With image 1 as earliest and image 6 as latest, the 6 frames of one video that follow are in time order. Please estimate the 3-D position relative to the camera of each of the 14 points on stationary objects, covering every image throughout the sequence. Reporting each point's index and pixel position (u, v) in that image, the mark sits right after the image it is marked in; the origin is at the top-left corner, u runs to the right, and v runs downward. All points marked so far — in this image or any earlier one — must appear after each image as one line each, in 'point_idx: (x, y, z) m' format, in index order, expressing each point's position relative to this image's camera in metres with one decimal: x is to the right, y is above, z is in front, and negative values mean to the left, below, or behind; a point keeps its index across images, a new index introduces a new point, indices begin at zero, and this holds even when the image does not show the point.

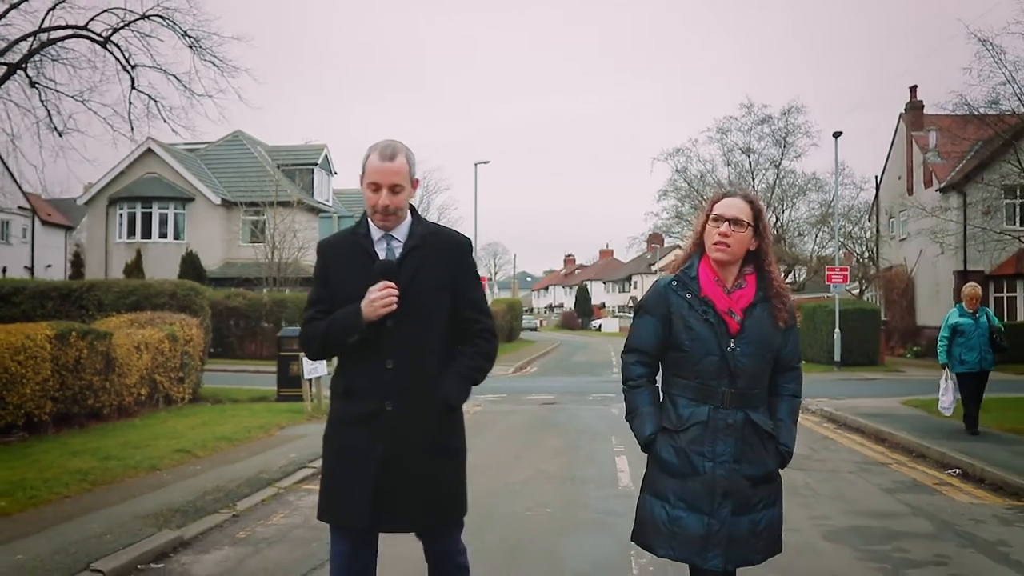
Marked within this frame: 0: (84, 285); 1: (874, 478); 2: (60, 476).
0: (-8.1, +0.1, +16.4) m
1: (+3.7, -2.0, +8.8) m
2: (-4.0, -1.7, +7.6) m
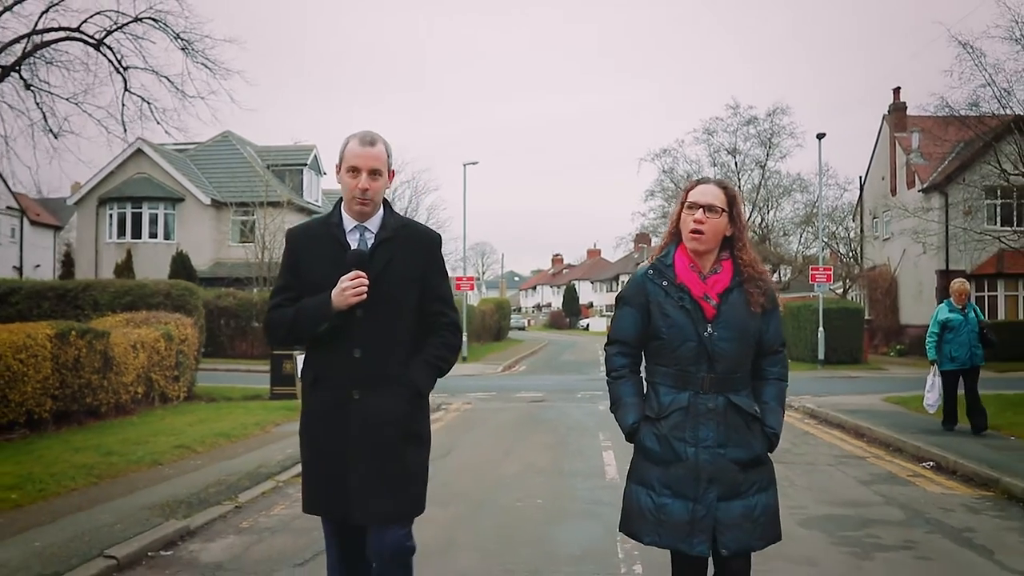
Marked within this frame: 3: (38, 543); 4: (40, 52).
0: (-8.3, +0.1, +16.6) m
1: (+3.6, -1.9, +9.2) m
2: (-4.1, -1.7, +7.9) m
3: (-3.1, -1.7, +5.6) m
4: (-9.6, +4.8, +17.6) m
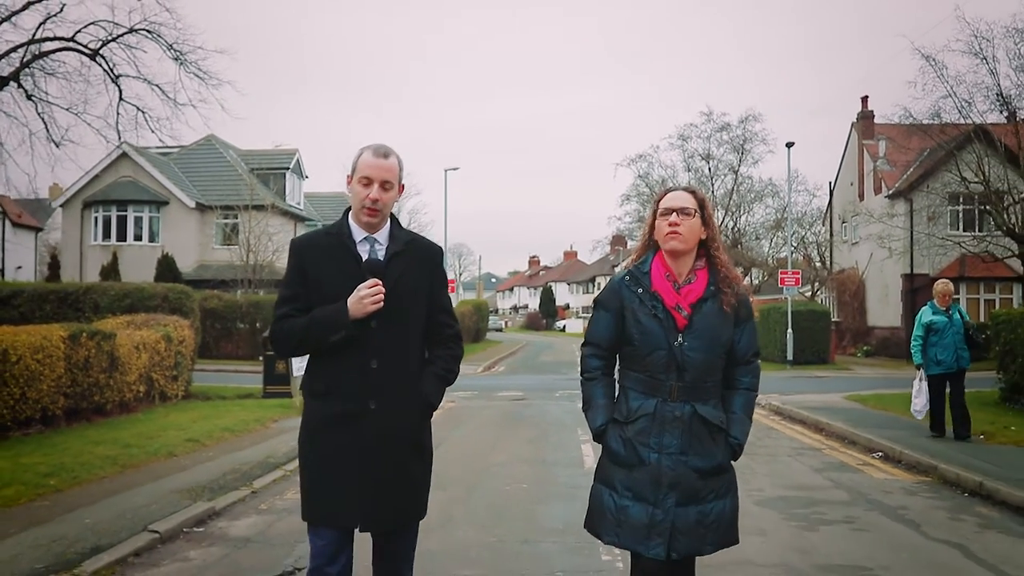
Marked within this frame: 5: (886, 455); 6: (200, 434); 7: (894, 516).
0: (-8.6, 0.0, +17.2) m
1: (+3.5, -2.0, +10.1) m
2: (-4.2, -1.7, +8.6) m
3: (-3.2, -1.7, +6.4) m
4: (-10.0, +4.8, +18.2) m
5: (+4.6, -2.1, +10.6) m
6: (-3.9, -1.8, +10.9) m
7: (+3.2, -1.9, +7.2) m
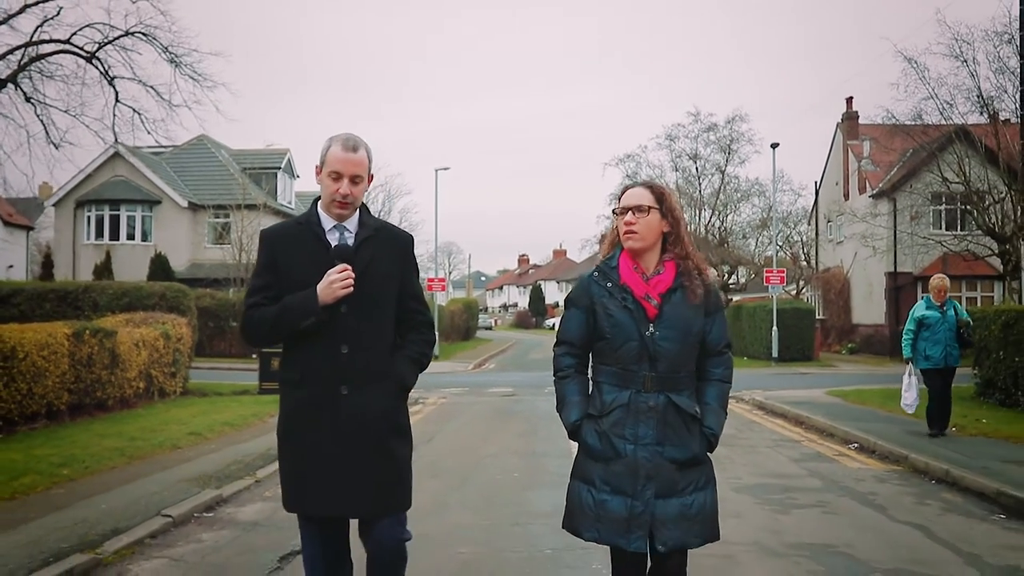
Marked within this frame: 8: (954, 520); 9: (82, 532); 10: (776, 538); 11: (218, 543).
0: (-8.8, 0.0, +17.5) m
1: (+3.4, -2.0, +10.6) m
2: (-4.3, -1.7, +9.0) m
3: (-3.2, -1.7, +6.8) m
4: (-10.2, +4.8, +18.5) m
5: (+4.5, -2.0, +11.1) m
6: (-4.1, -1.8, +11.2) m
7: (+3.1, -1.9, +7.7) m
8: (+3.6, -1.9, +7.0) m
9: (-3.0, -1.7, +6.0) m
10: (+1.9, -1.8, +6.2) m
11: (-2.1, -1.8, +6.1) m
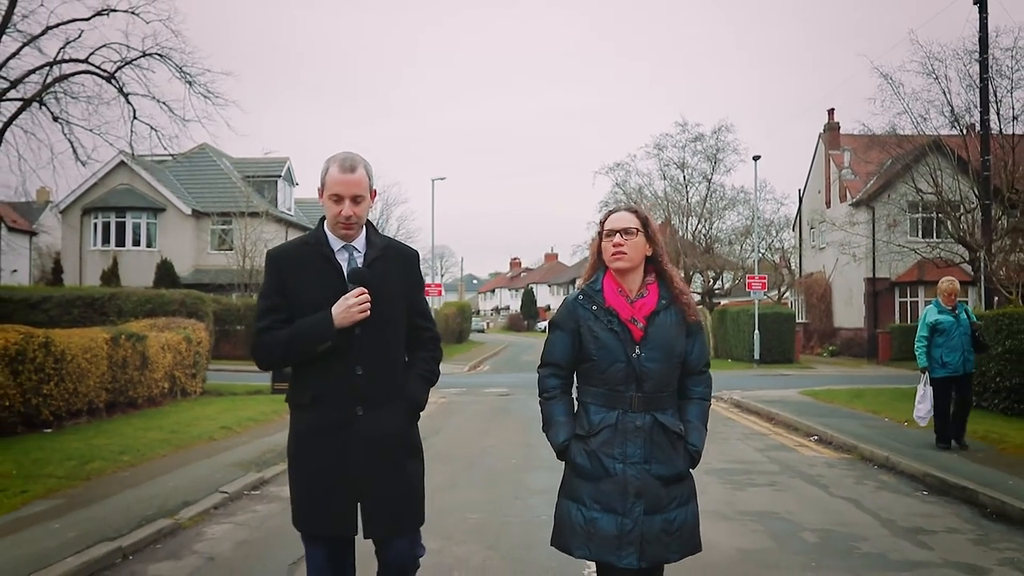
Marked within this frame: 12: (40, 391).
0: (-8.9, -0.1, +18.7) m
1: (+3.3, -2.1, +11.9) m
2: (-4.3, -1.9, +10.2) m
3: (-3.2, -1.8, +8.0) m
4: (-10.3, +4.6, +19.7) m
5: (+4.4, -2.2, +12.4) m
6: (-4.1, -2.0, +12.5) m
7: (+3.1, -2.0, +9.0) m
8: (+3.6, -2.0, +8.3) m
9: (-3.0, -1.8, +7.3) m
10: (+1.9, -1.9, +7.5) m
11: (-2.1, -1.9, +7.4) m
12: (-6.2, -1.4, +11.4) m
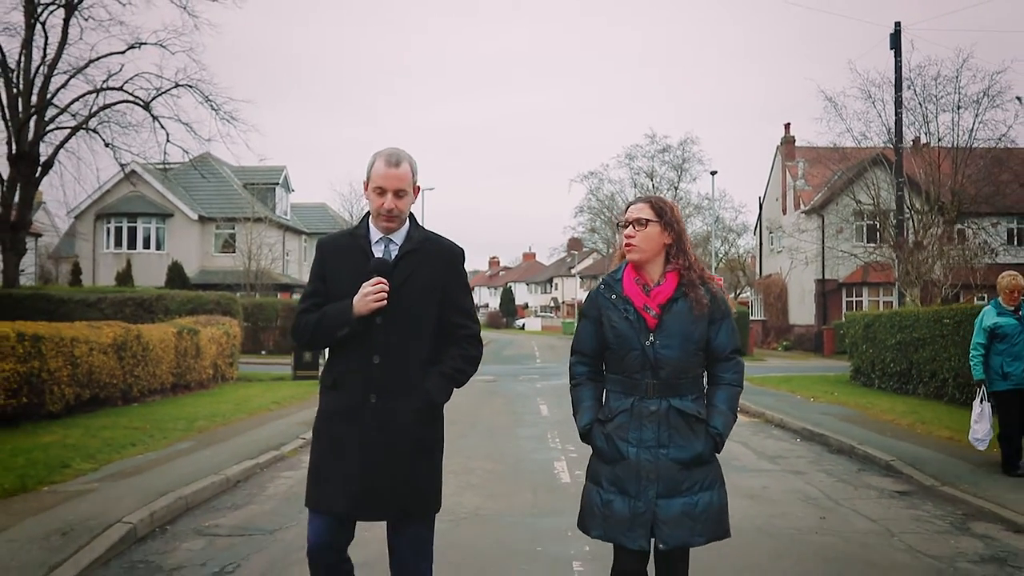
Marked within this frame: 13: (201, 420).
0: (-9.3, -0.2, +21.8) m
1: (+3.1, -2.2, +15.3) m
2: (-4.5, -1.9, +13.5) m
3: (-3.3, -1.9, +11.3) m
4: (-10.7, +4.6, +22.7) m
5: (+4.2, -2.3, +15.9) m
6: (-4.3, -2.0, +15.7) m
7: (+3.0, -2.1, +12.4) m
8: (+3.5, -2.1, +11.7) m
9: (-3.1, -1.9, +10.6) m
10: (+1.8, -2.0, +10.9) m
11: (-2.1, -2.0, +10.7) m
12: (-6.4, -1.4, +14.6) m
13: (-4.4, -1.9, +12.2) m
